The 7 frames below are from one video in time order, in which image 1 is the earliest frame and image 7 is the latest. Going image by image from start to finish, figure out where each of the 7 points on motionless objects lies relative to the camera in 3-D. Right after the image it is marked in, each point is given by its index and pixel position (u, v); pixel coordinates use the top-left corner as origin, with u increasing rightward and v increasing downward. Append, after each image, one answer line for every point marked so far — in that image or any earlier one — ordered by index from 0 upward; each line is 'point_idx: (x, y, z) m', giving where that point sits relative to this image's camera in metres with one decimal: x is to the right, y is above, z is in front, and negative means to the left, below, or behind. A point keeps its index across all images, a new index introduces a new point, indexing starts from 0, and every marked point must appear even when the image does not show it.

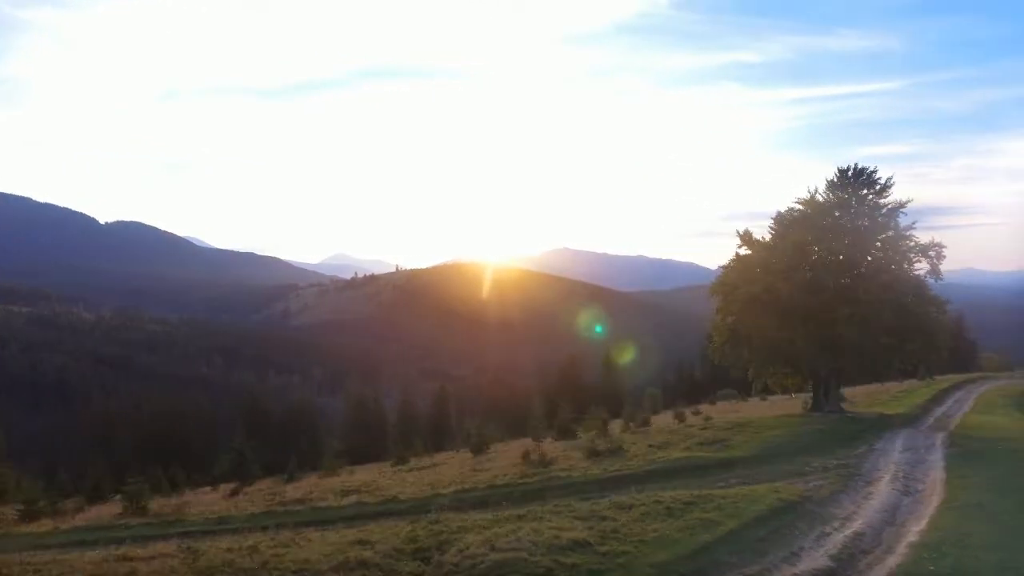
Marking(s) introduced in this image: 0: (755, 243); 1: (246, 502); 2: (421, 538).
0: (+5.2, +0.9, +17.9) m
1: (-4.4, -3.5, +14.2) m
2: (-0.8, -2.5, +8.7) m
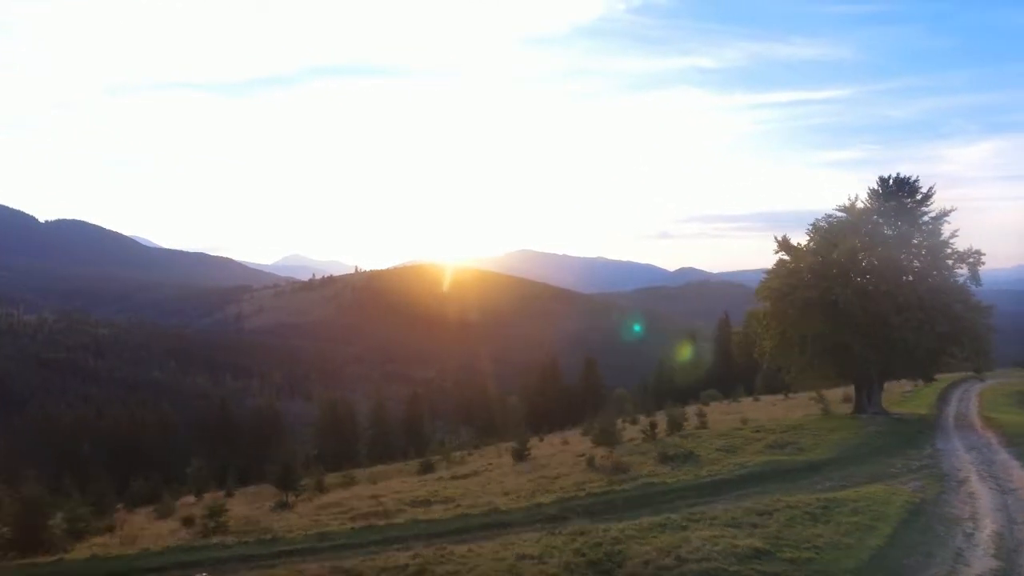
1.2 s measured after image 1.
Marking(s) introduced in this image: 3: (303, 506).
0: (+6.1, +0.8, +18.3) m
1: (-3.1, -3.6, +13.9) m
2: (+0.8, -2.6, +8.6) m
3: (-3.8, -4.0, +16.2) m
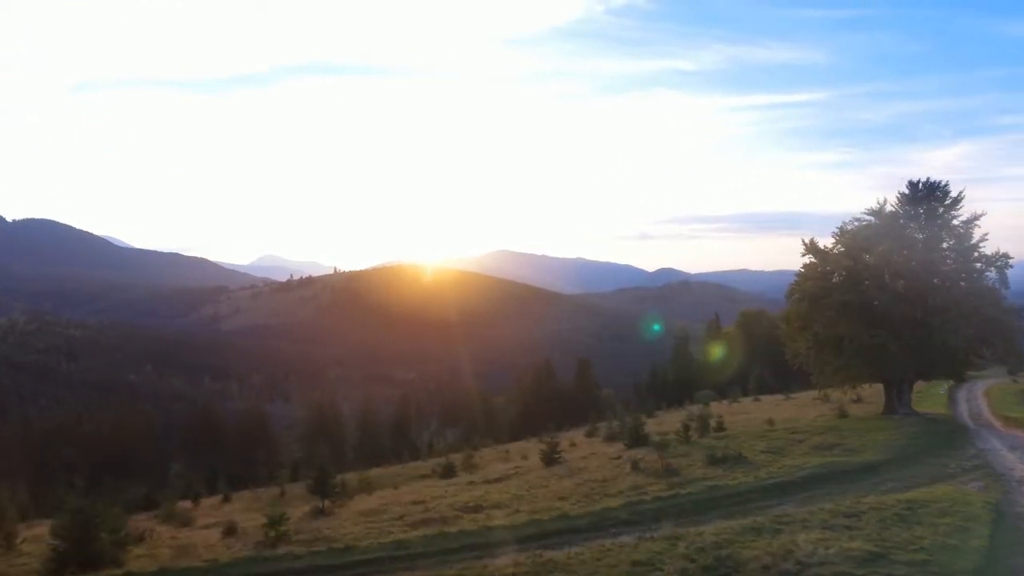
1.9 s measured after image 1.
0: (+6.8, +0.7, +18.5) m
1: (-2.3, -3.7, +13.8) m
2: (+1.8, -2.6, +8.6) m
3: (-3.1, -4.1, +16.0) m
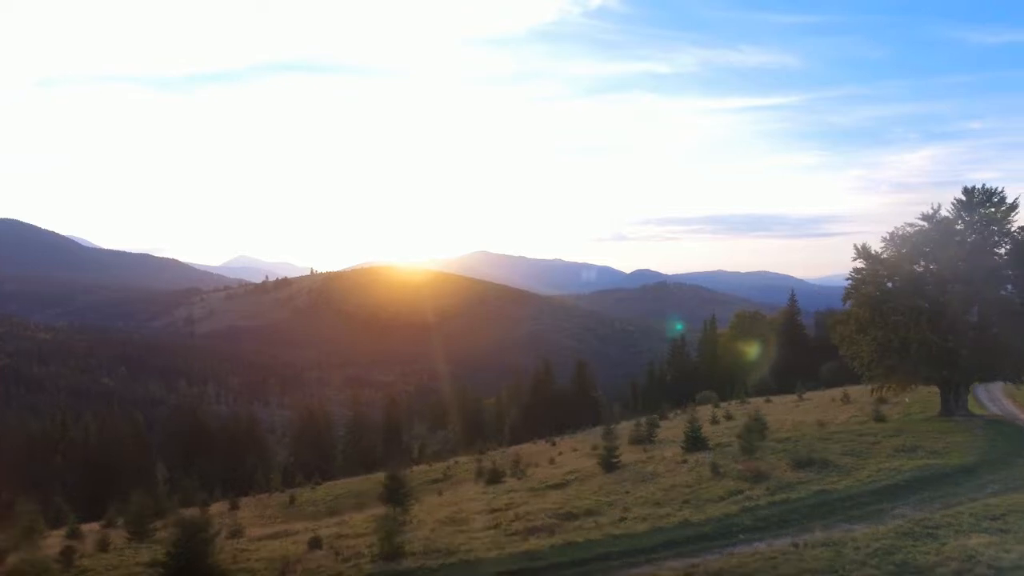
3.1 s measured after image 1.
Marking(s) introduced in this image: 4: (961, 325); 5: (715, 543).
0: (+8.1, +0.7, +18.7) m
1: (-0.8, -3.8, +13.7) m
2: (+3.5, -2.7, +8.7) m
3: (-1.7, -4.2, +15.9) m
4: (+9.0, -0.8, +17.7) m
5: (+2.5, -3.1, +10.8) m
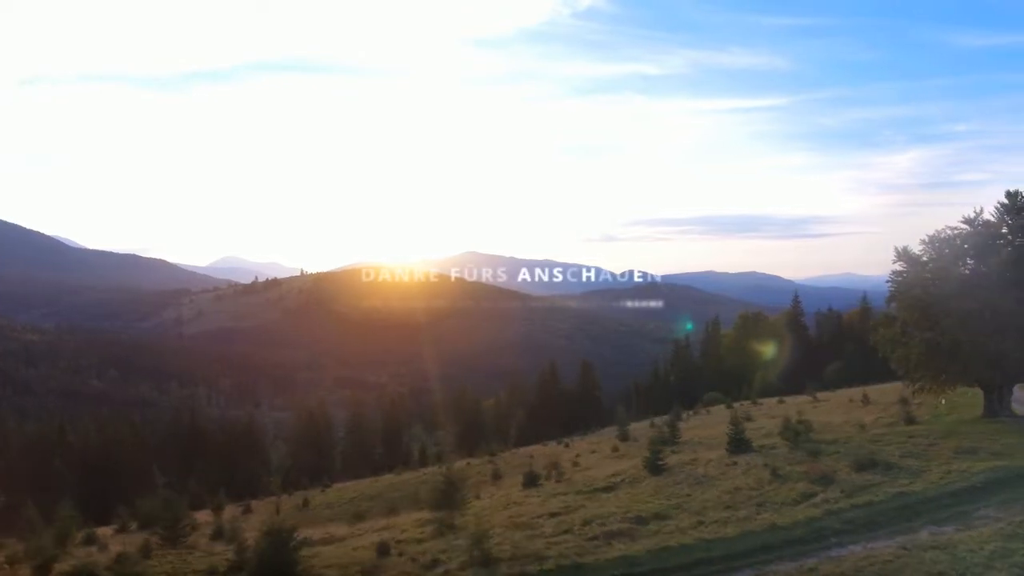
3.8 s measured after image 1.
0: (+9.1, +0.6, +18.9) m
1: (+0.4, -3.8, +13.6) m
2: (+4.8, -2.8, +8.8) m
3: (-0.6, -4.2, +15.8) m
4: (+10.1, -0.8, +17.9) m
5: (+3.7, -3.2, +10.8) m
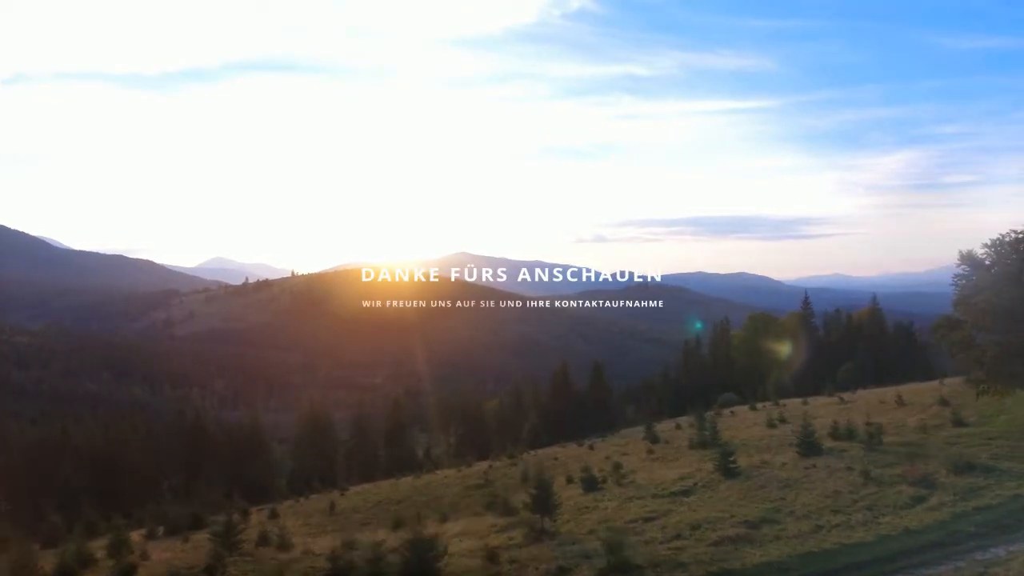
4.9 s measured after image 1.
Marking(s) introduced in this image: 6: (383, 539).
0: (+10.7, +0.5, +19.2) m
1: (+2.1, -3.9, +13.7) m
2: (+6.7, -2.8, +8.9) m
3: (+1.1, -4.3, +15.8) m
4: (+11.7, -0.9, +18.2) m
5: (+5.5, -3.3, +10.9) m
6: (-2.9, -5.6, +19.9) m
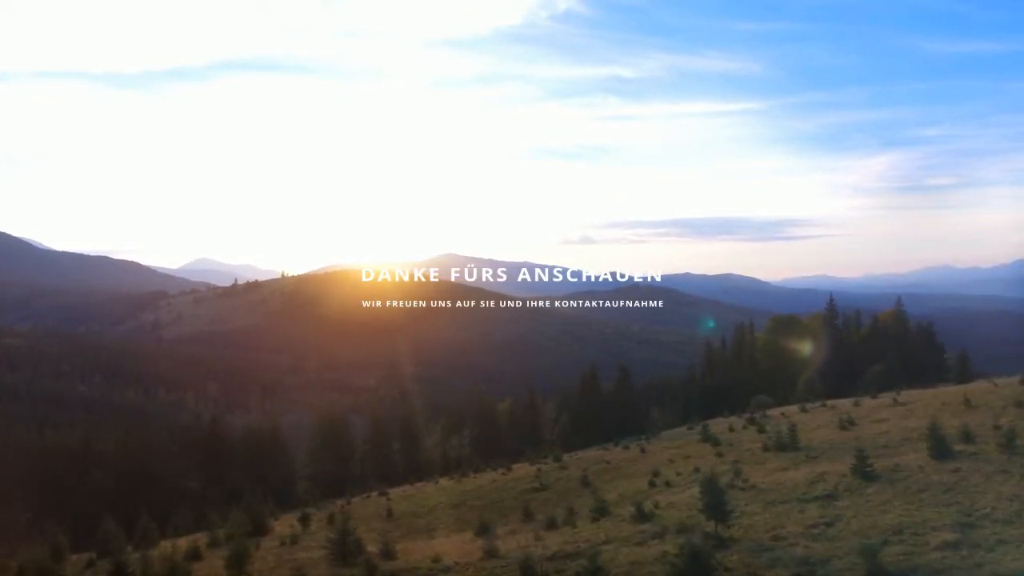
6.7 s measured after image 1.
0: (+13.9, +0.4, +19.8) m
1: (+5.5, -4.1, +13.8) m
2: (+10.3, -3.0, +9.3) m
3: (+4.4, -4.5, +15.9) m
4: (+14.9, -1.0, +18.8) m
5: (+9.1, -3.4, +11.3) m
6: (+0.2, -5.8, +19.8) m
